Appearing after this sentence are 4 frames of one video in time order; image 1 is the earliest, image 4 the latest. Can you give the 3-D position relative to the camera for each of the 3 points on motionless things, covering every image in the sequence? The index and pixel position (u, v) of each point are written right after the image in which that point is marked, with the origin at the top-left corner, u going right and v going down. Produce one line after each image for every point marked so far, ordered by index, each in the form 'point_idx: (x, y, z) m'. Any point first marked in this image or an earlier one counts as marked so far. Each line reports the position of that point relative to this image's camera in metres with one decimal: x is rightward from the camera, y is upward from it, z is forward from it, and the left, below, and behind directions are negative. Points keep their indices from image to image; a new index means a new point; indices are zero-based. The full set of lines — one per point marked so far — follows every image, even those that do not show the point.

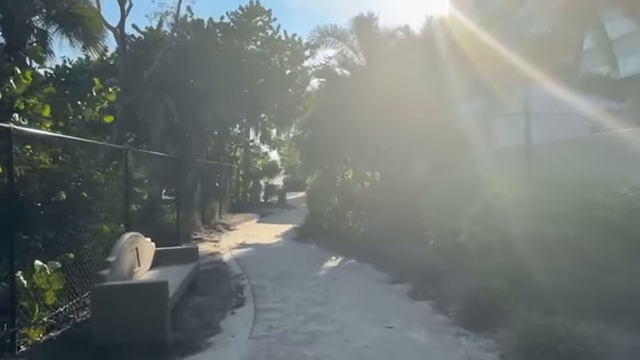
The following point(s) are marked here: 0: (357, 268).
0: (+0.8, -1.8, +10.5) m
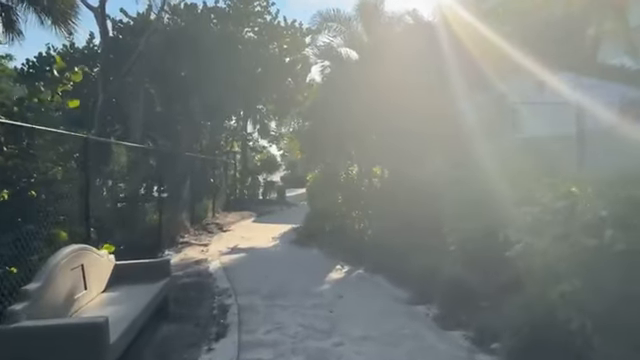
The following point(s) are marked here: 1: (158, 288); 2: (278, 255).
0: (+0.8, -1.8, +8.8) m
1: (-2.0, -1.4, +6.3) m
2: (-1.0, -1.8, +11.8) m
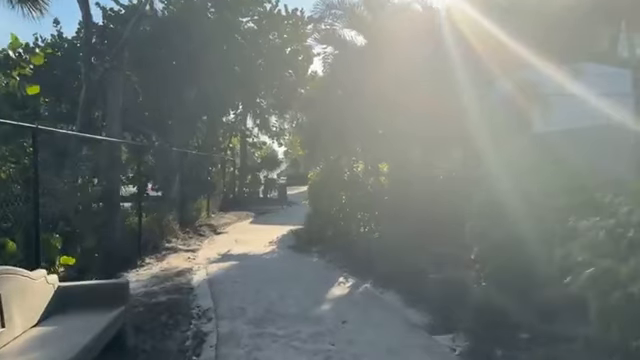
0: (+0.8, -1.8, +7.4) m
1: (-2.1, -1.4, +5.0) m
2: (-1.0, -1.7, +10.5) m
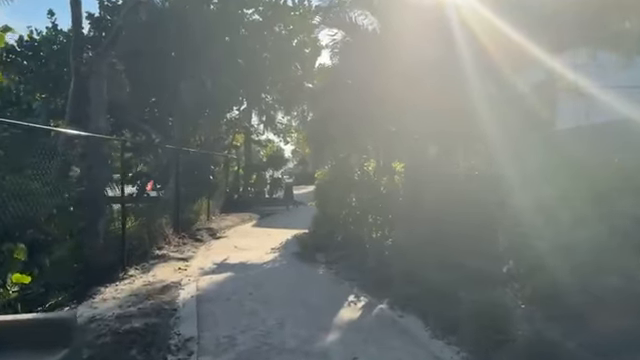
0: (+0.9, -1.8, +6.1) m
1: (-2.0, -1.4, +3.7) m
2: (-0.8, -1.8, +9.2) m
